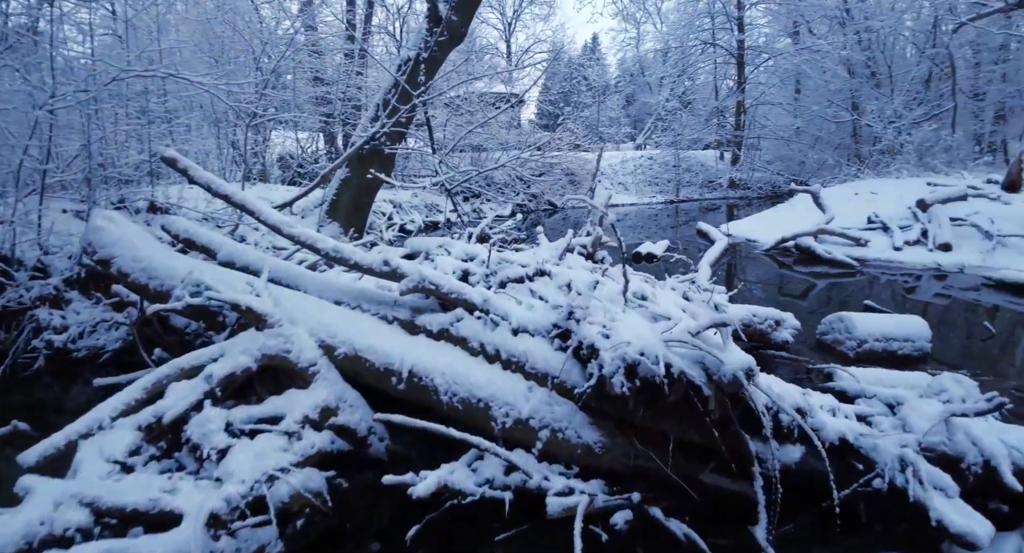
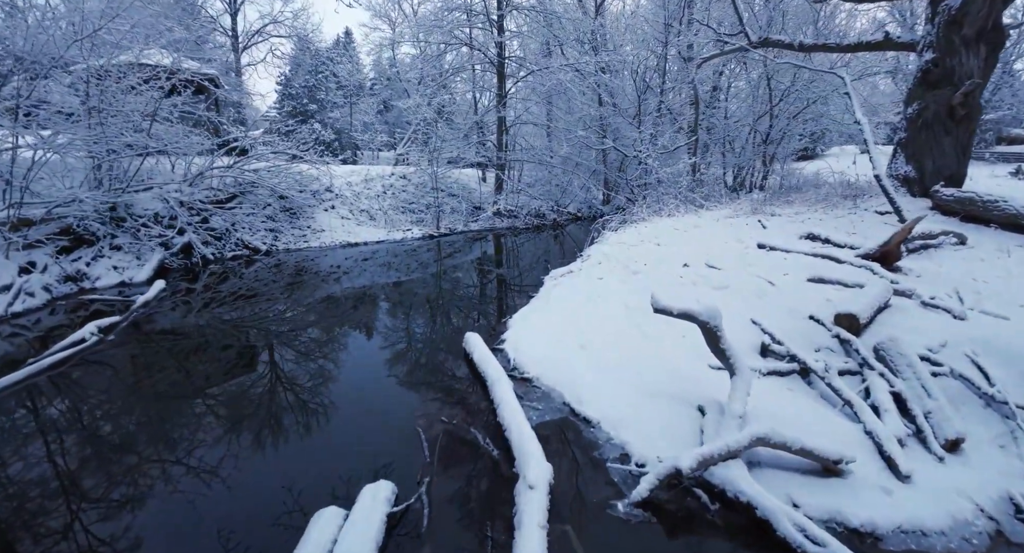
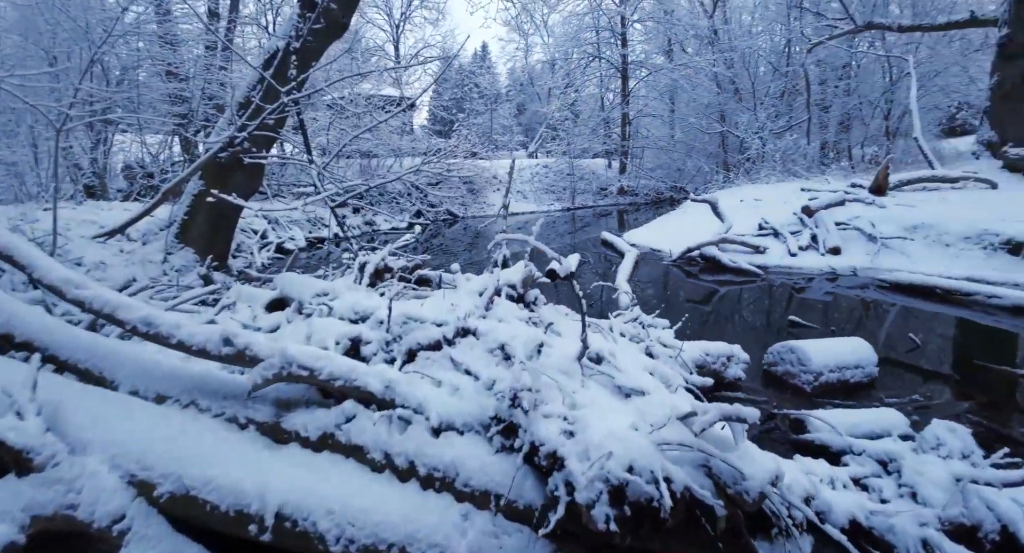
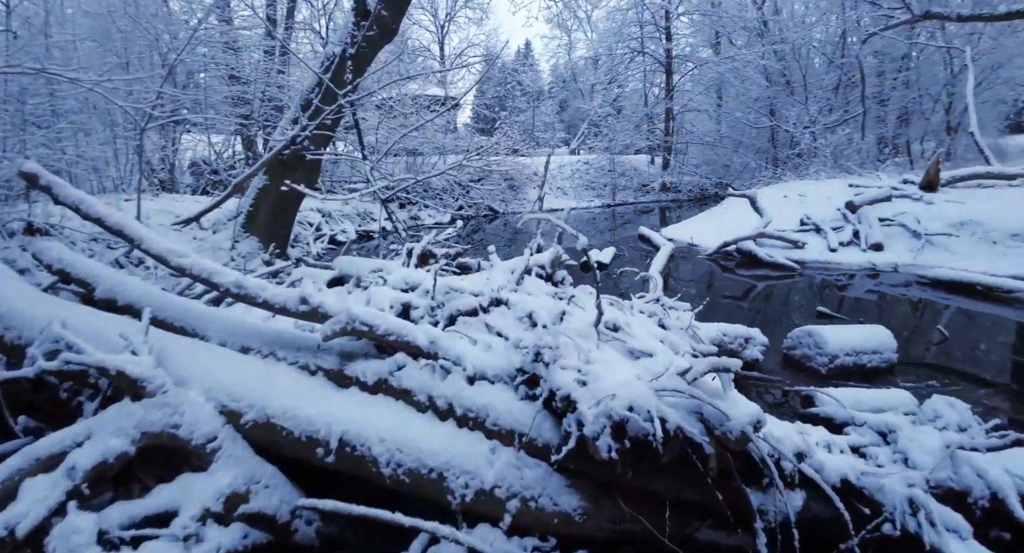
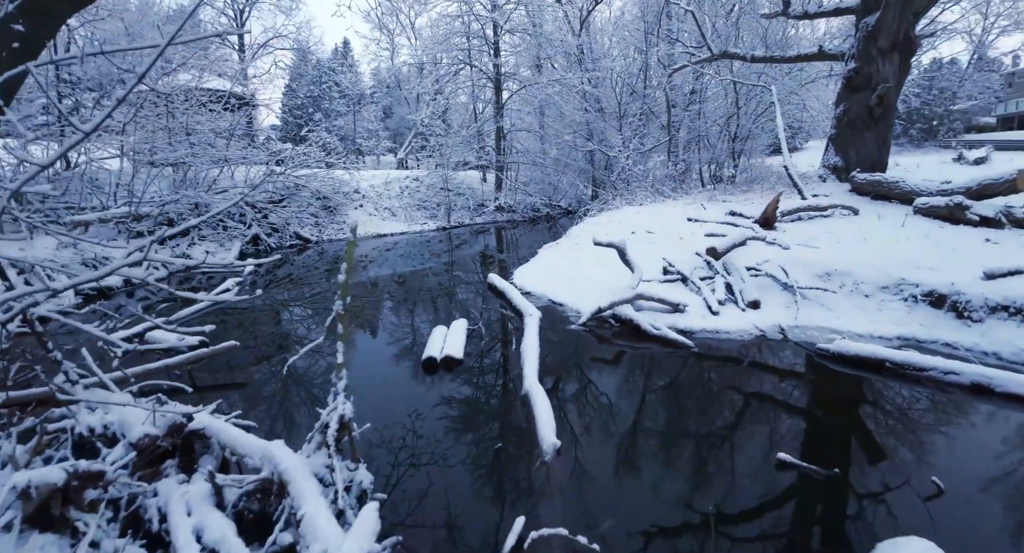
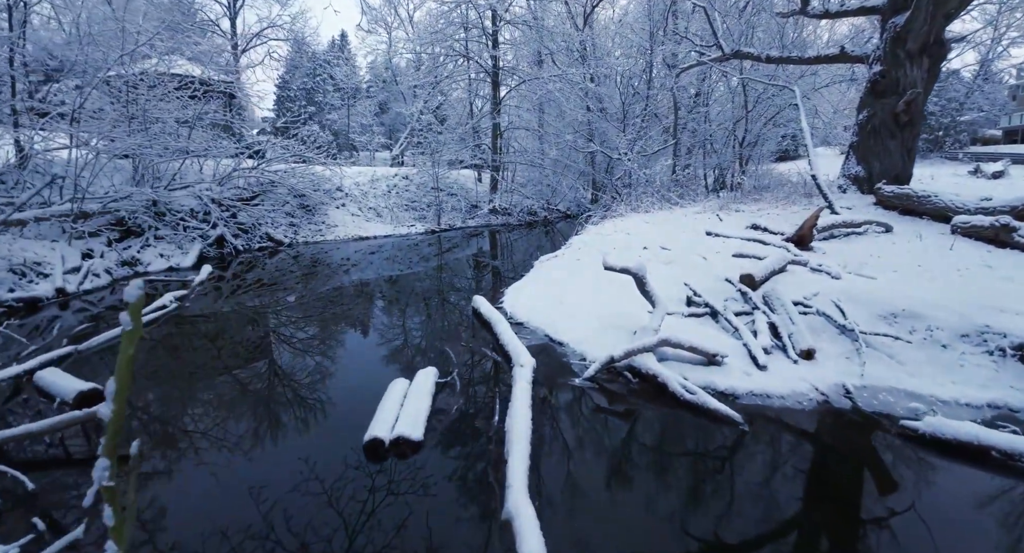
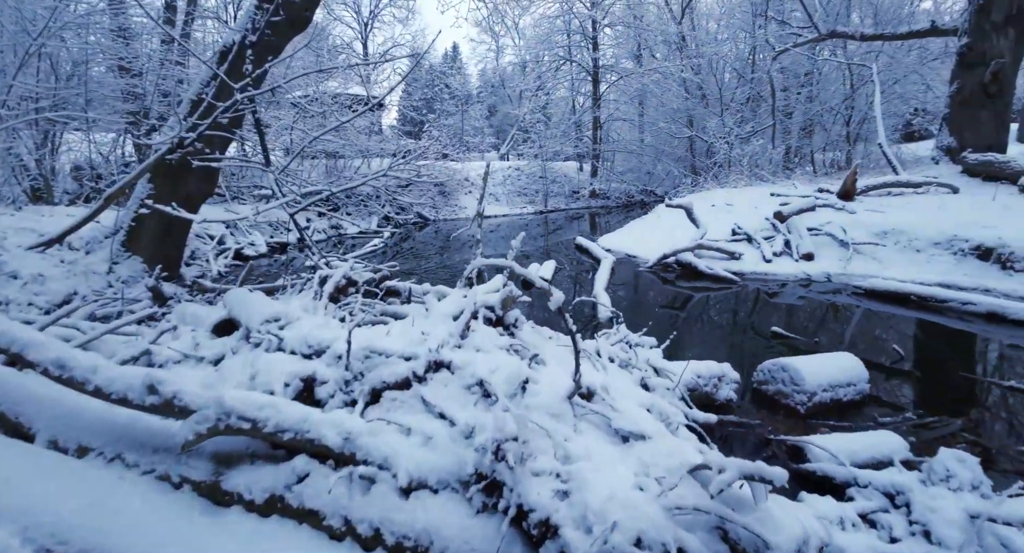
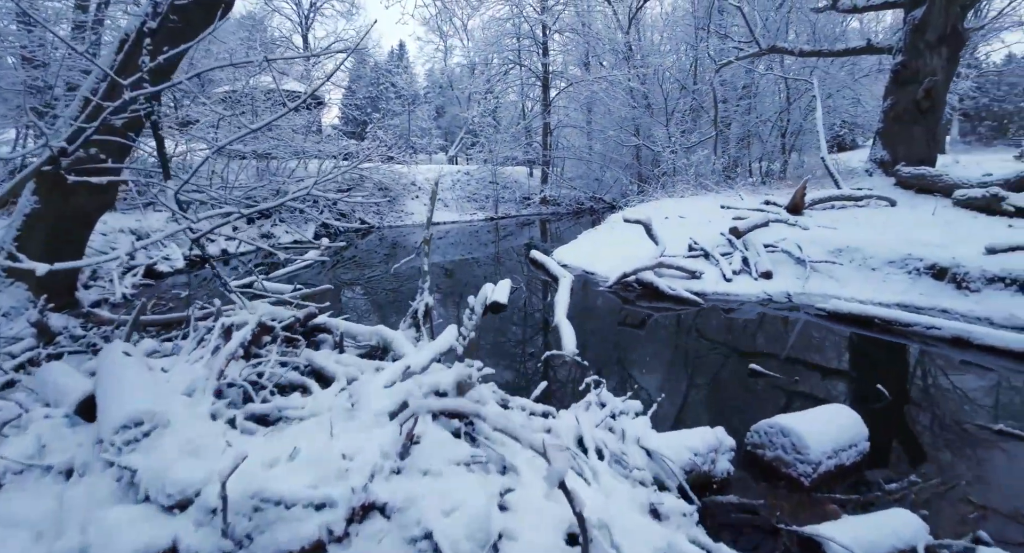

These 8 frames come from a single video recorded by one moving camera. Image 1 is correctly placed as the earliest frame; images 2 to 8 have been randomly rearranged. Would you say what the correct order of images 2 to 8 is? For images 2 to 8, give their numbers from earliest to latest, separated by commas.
4, 3, 7, 8, 5, 6, 2
